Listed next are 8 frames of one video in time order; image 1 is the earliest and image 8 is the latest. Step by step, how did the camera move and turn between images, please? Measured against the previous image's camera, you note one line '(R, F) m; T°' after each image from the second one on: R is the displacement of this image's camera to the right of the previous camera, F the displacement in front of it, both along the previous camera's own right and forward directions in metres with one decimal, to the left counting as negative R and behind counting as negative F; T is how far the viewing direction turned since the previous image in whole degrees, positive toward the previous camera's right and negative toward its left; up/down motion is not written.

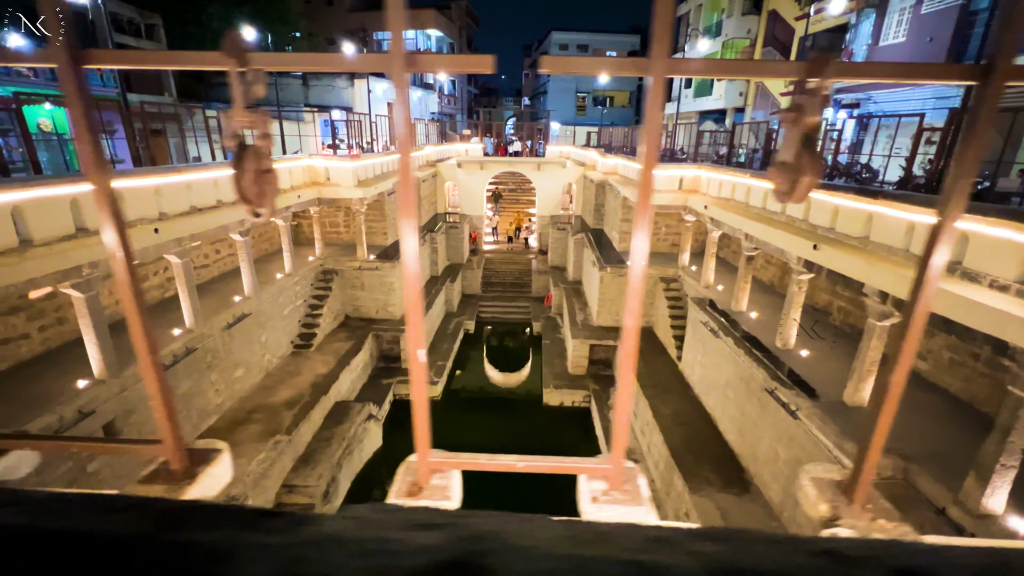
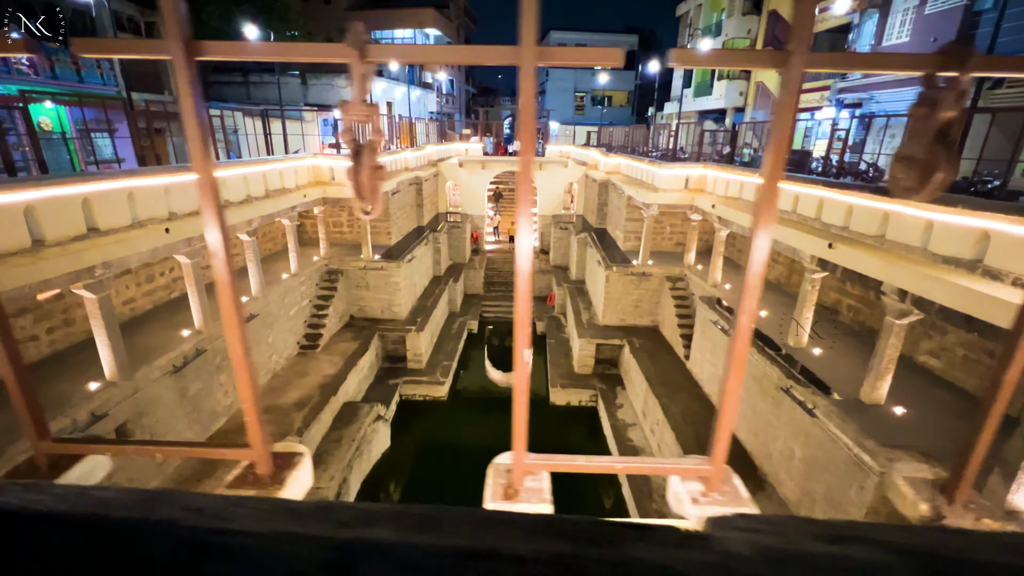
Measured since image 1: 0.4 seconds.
(-0.3, 0.0) m; +1°
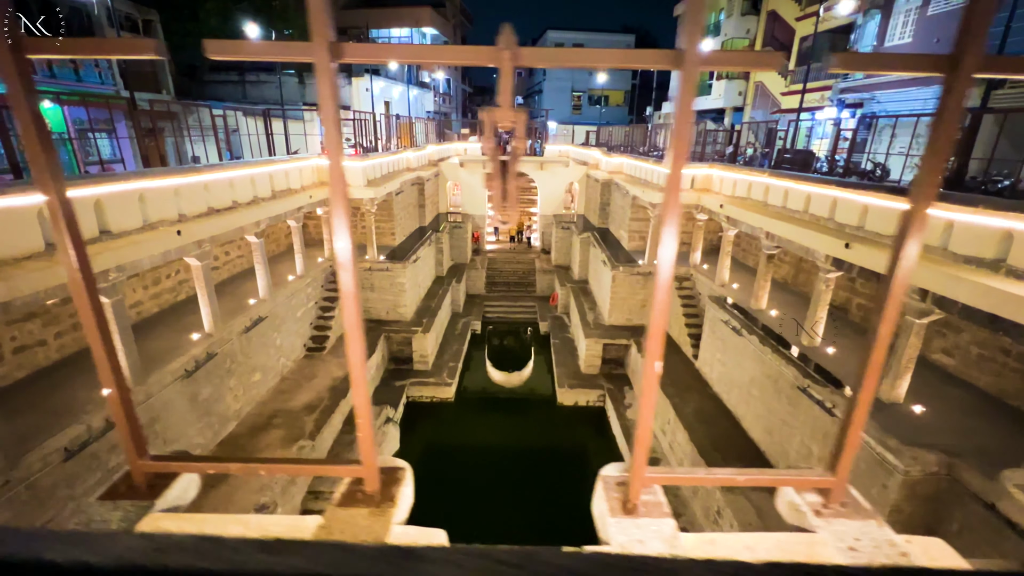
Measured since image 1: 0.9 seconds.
(-0.4, 0.0) m; +1°
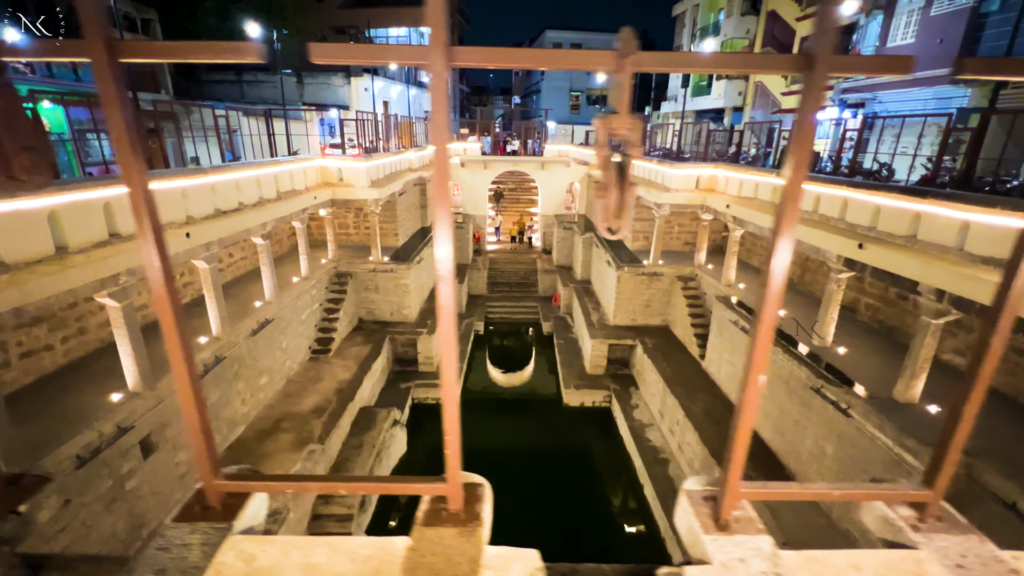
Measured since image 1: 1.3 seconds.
(-0.3, 0.0) m; +1°
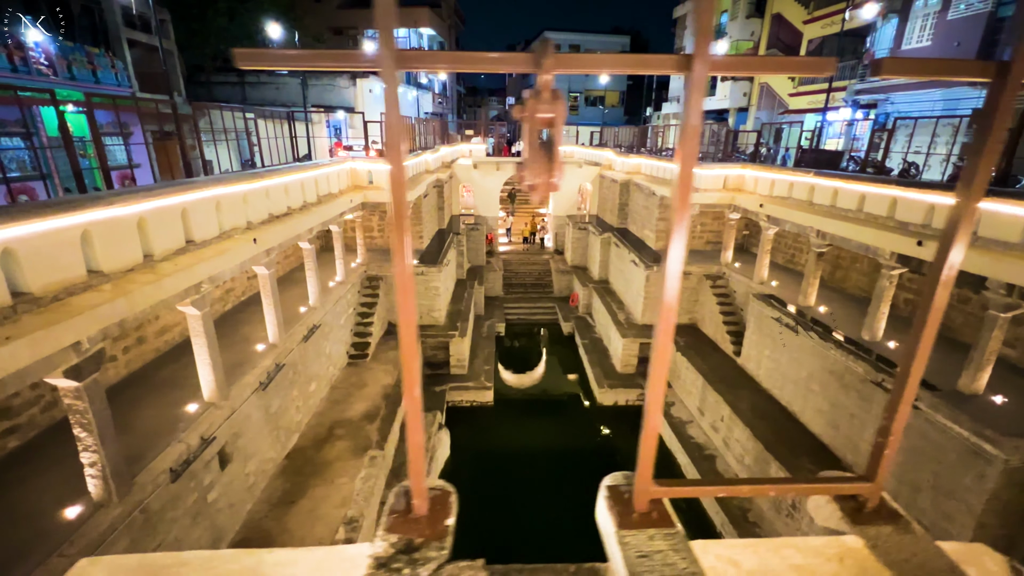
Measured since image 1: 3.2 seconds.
(-1.3, 0.0) m; +2°
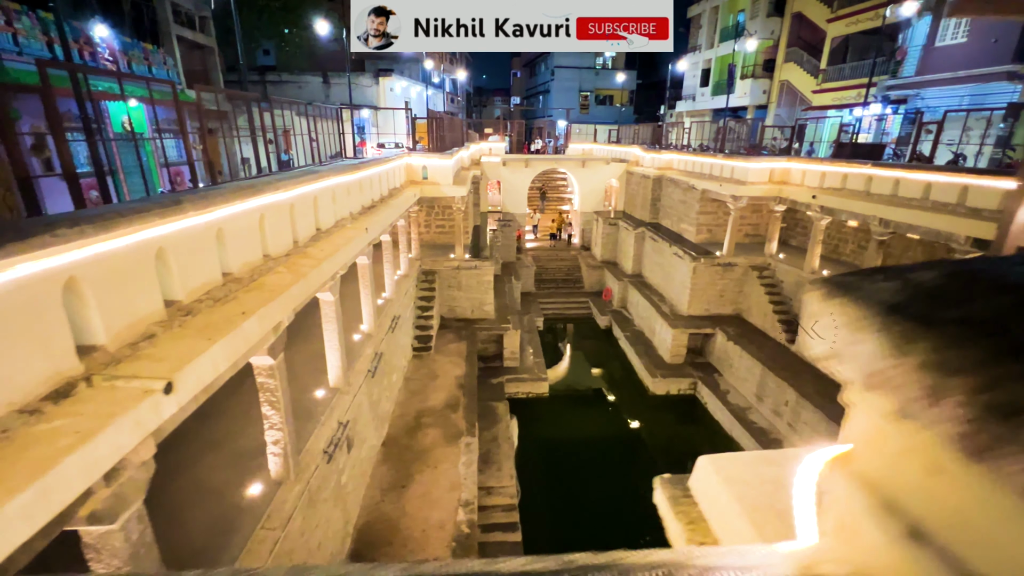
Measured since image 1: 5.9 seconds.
(-1.8, -0.2) m; +1°
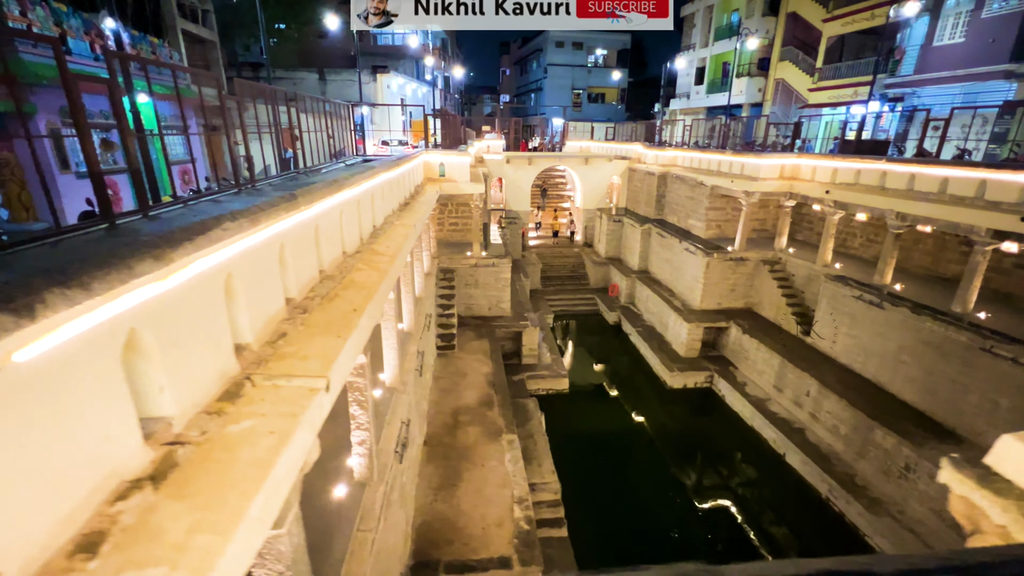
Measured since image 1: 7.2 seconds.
(-1.0, 0.0) m; +2°
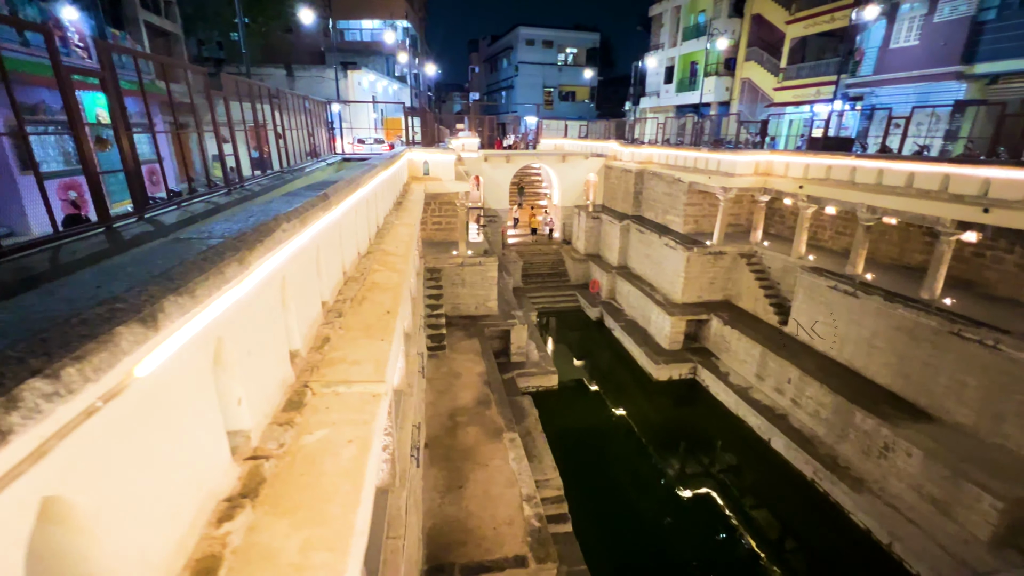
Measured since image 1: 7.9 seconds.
(-0.5, 0.0) m; +4°
